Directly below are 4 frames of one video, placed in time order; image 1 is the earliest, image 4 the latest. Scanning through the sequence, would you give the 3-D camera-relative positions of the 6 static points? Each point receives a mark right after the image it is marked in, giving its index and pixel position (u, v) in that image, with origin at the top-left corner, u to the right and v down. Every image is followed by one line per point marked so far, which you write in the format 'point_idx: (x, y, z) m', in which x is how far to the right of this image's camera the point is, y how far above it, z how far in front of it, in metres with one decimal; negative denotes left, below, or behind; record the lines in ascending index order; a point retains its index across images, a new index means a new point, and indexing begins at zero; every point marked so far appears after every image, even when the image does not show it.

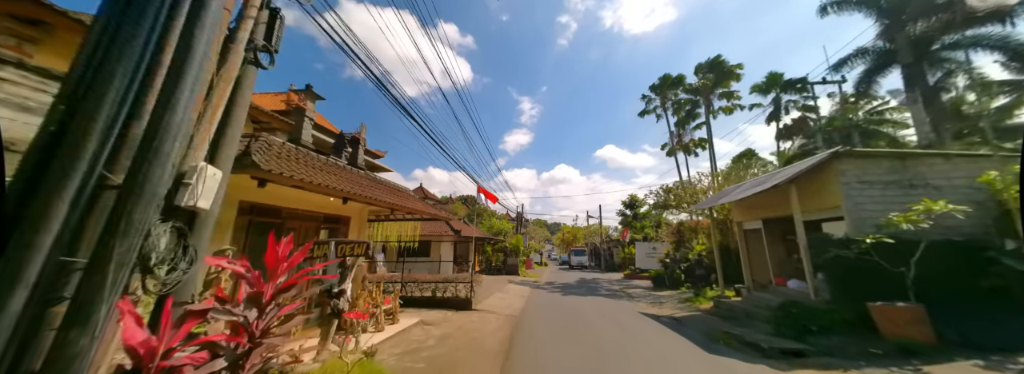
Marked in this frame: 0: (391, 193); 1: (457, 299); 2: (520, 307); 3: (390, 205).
0: (-2.7, -0.1, +6.5) m
1: (-1.5, -3.1, +8.1) m
2: (+0.3, -4.0, +9.6) m
3: (-2.5, -0.3, +5.9) m
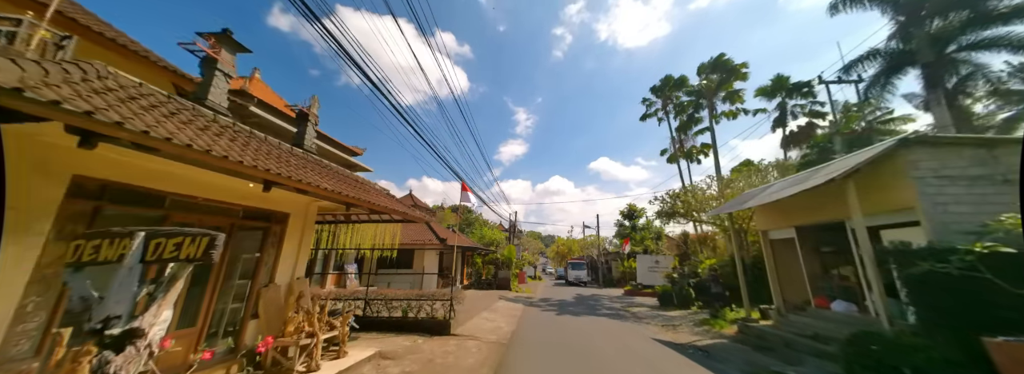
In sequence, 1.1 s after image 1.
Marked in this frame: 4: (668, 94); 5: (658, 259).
0: (-2.9, 0.0, +5.2) m
1: (-1.8, -3.1, +6.6) m
2: (0.0, -4.0, +8.1) m
3: (-2.7, -0.2, +4.5) m
4: (+10.6, +6.3, +19.6) m
5: (+8.2, -4.1, +16.3) m
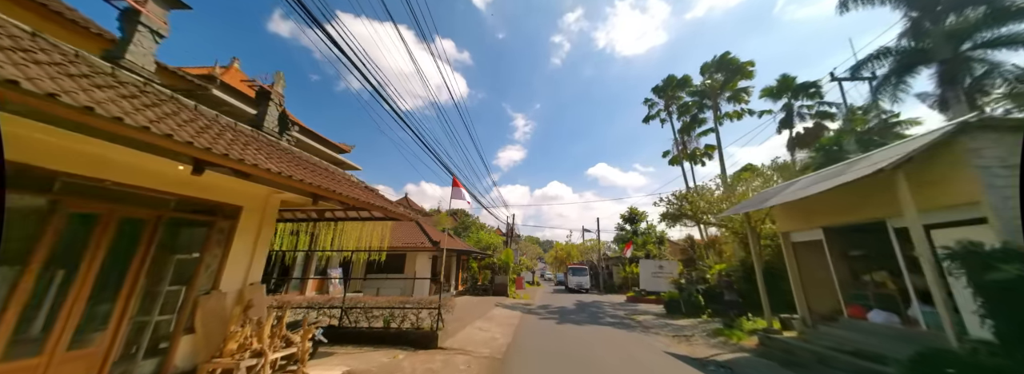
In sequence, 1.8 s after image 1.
0: (-3.0, +0.2, +4.4) m
1: (-1.9, -2.9, +5.8) m
2: (-0.1, -3.9, +7.3) m
3: (-2.7, 0.0, +3.8) m
4: (+10.5, +6.1, +19.0) m
5: (+8.1, -4.2, +15.6) m
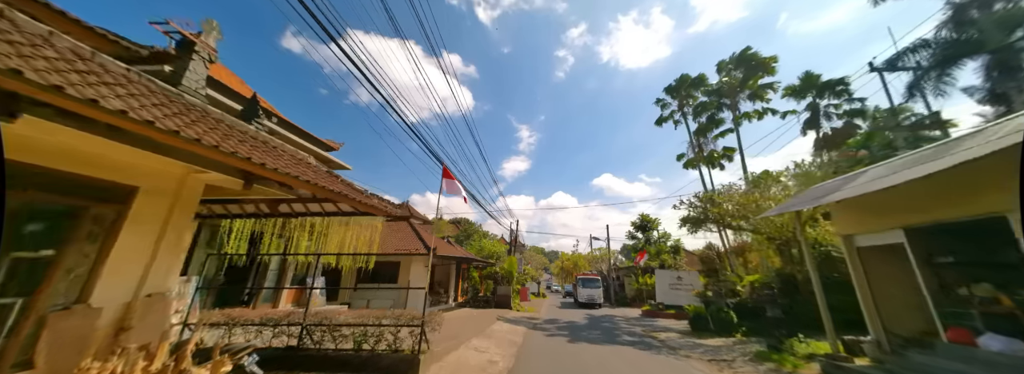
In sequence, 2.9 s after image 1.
0: (-3.0, +0.5, +3.3) m
1: (-1.9, -2.7, +4.6) m
2: (-0.1, -3.8, +6.0) m
3: (-2.7, +0.3, +2.7) m
4: (+10.7, +5.9, +17.9) m
5: (+8.3, -4.3, +14.2) m
